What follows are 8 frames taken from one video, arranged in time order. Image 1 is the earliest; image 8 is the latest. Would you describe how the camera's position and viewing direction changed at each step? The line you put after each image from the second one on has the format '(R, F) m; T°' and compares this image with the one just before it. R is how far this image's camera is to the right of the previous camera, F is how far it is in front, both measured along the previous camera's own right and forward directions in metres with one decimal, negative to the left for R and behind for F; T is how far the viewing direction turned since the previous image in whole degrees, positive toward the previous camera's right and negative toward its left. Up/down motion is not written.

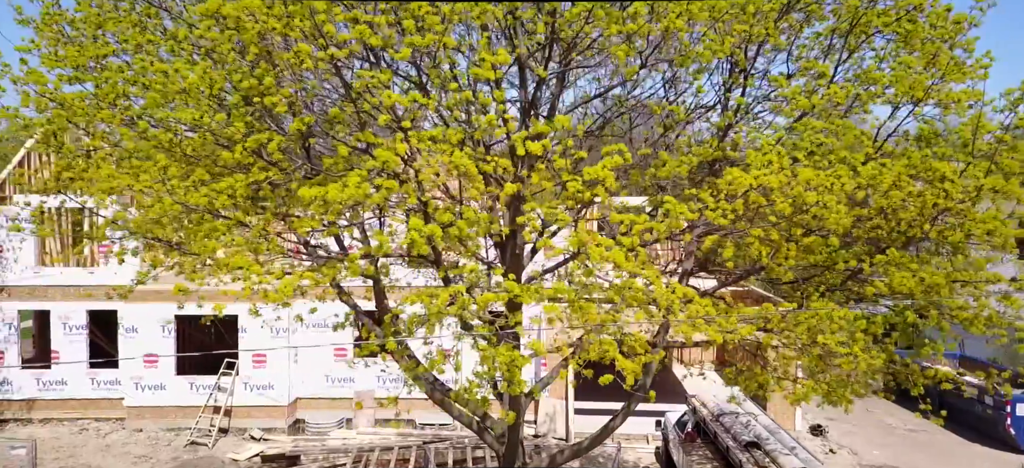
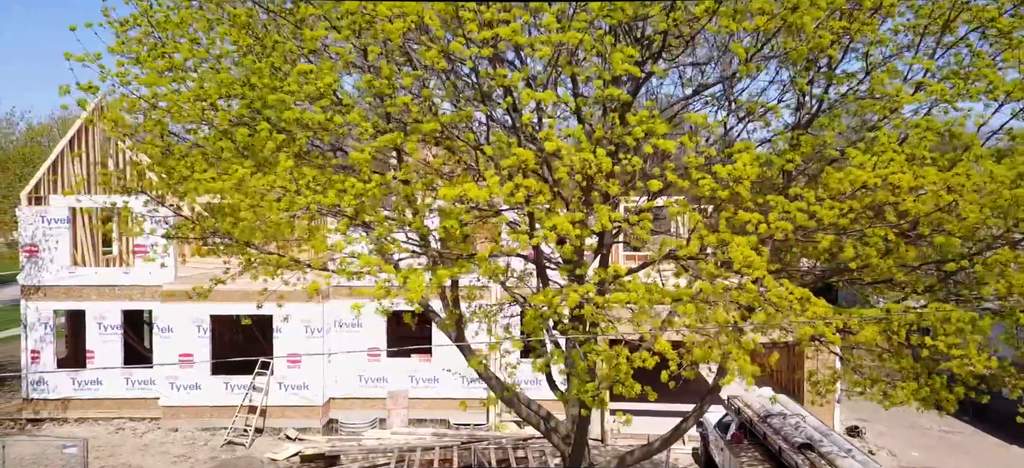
(-0.6, 0.0) m; -1°
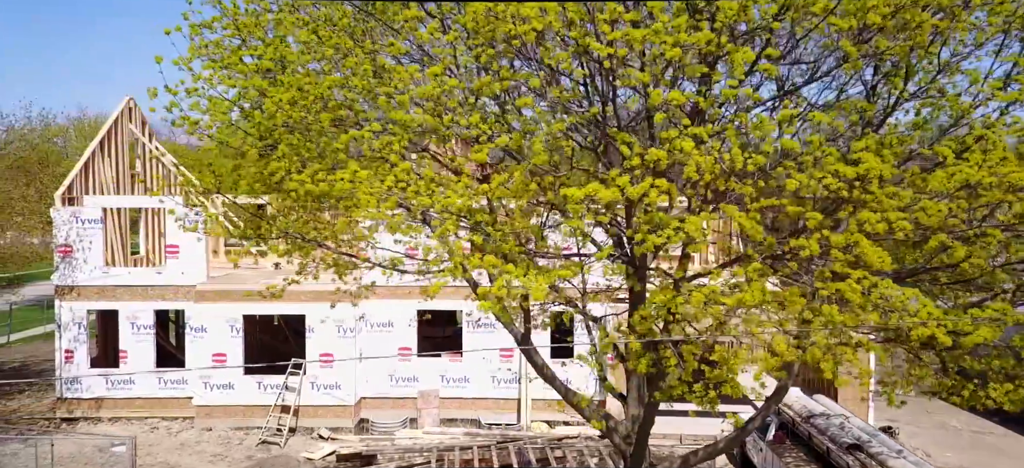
(-0.6, 0.0) m; -1°
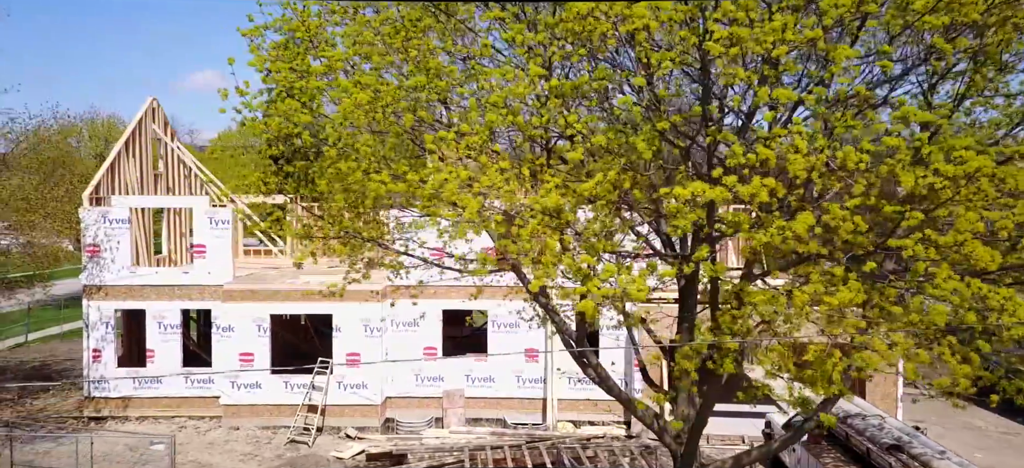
(-0.5, 0.0) m; -1°
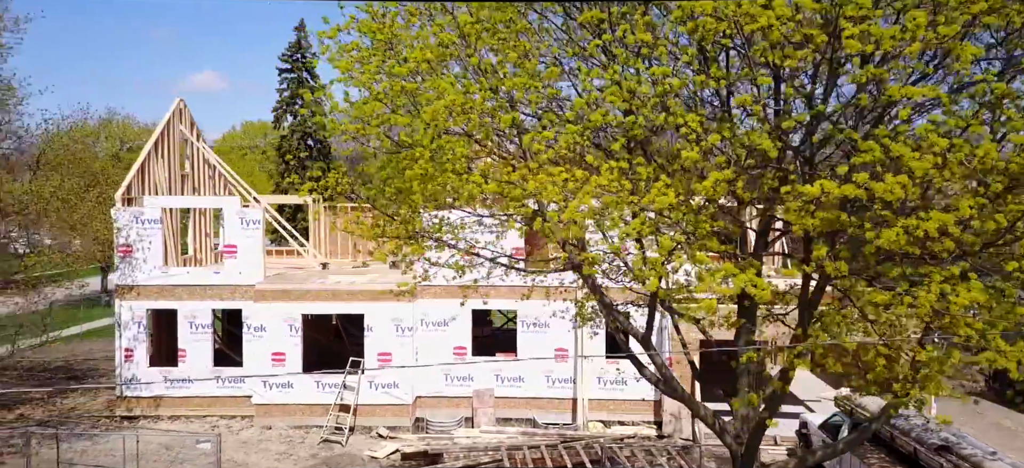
(-0.6, 0.0) m; -1°
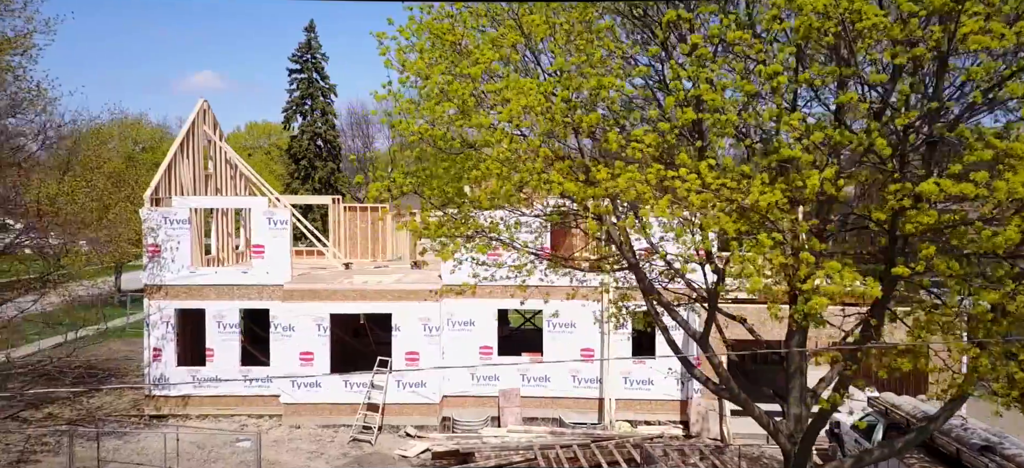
(-0.5, 0.0) m; 0°
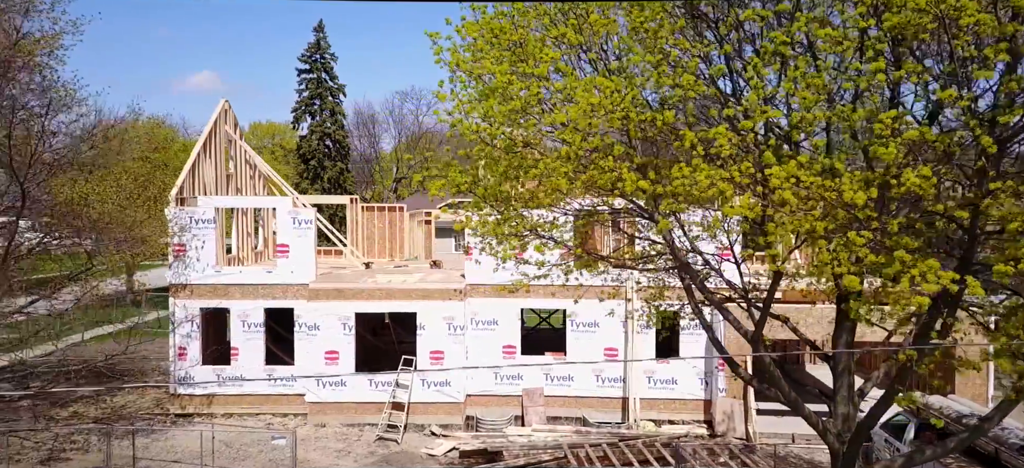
(-0.5, 0.0) m; 0°
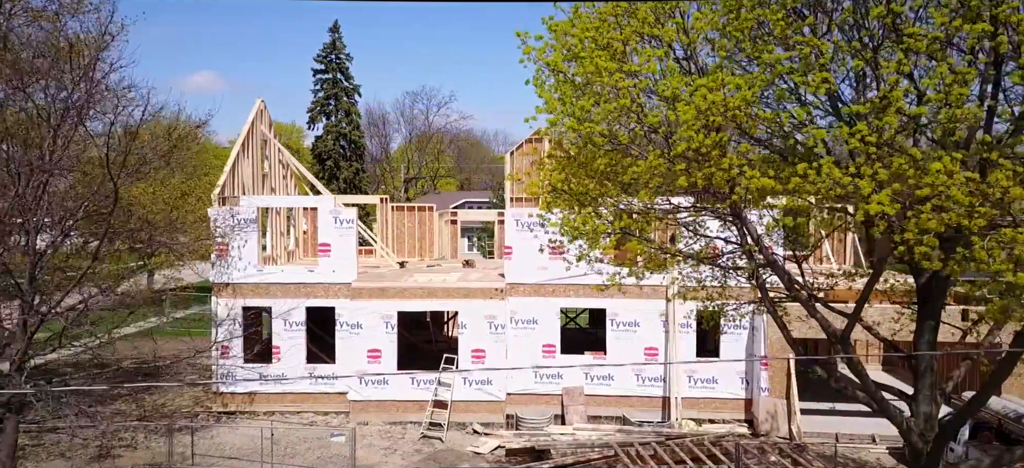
(-0.8, 0.0) m; -1°
